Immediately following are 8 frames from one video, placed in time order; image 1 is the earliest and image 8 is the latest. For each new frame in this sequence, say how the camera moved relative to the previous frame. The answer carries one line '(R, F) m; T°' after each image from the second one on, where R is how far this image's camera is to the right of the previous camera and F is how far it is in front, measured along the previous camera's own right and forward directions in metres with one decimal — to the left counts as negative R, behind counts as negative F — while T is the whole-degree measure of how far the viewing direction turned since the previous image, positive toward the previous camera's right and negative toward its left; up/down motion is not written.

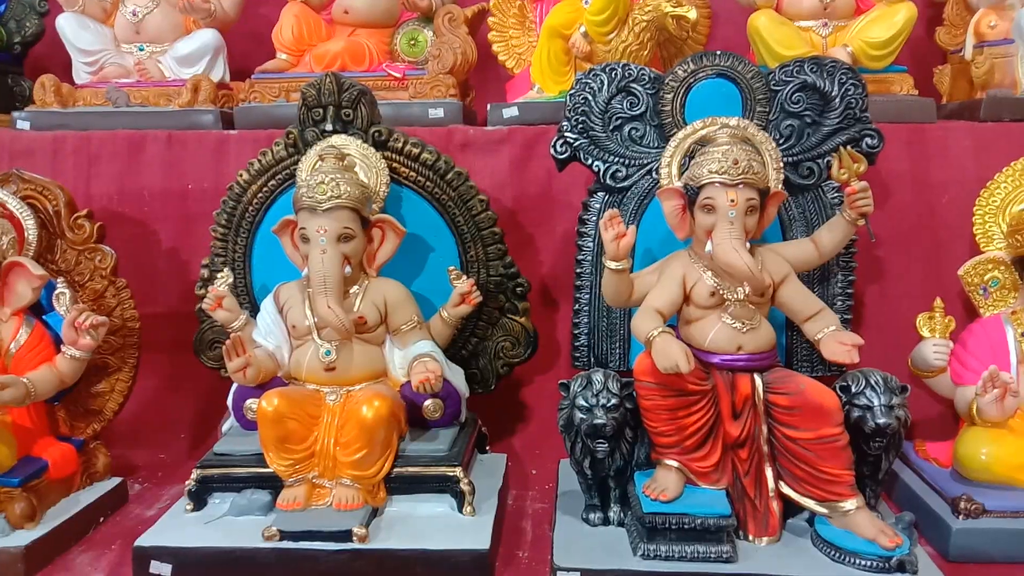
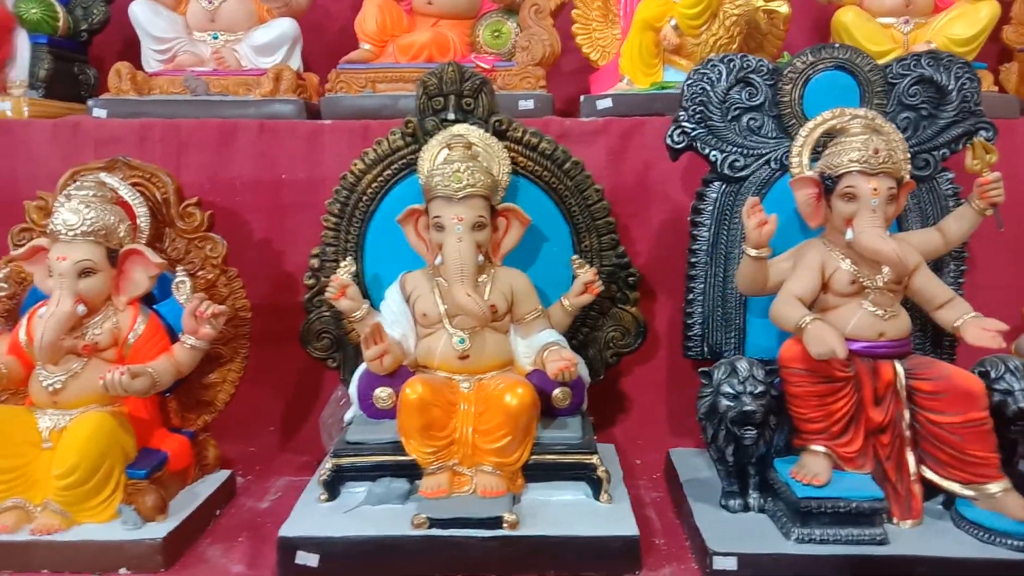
(-0.3, 0.0) m; +2°
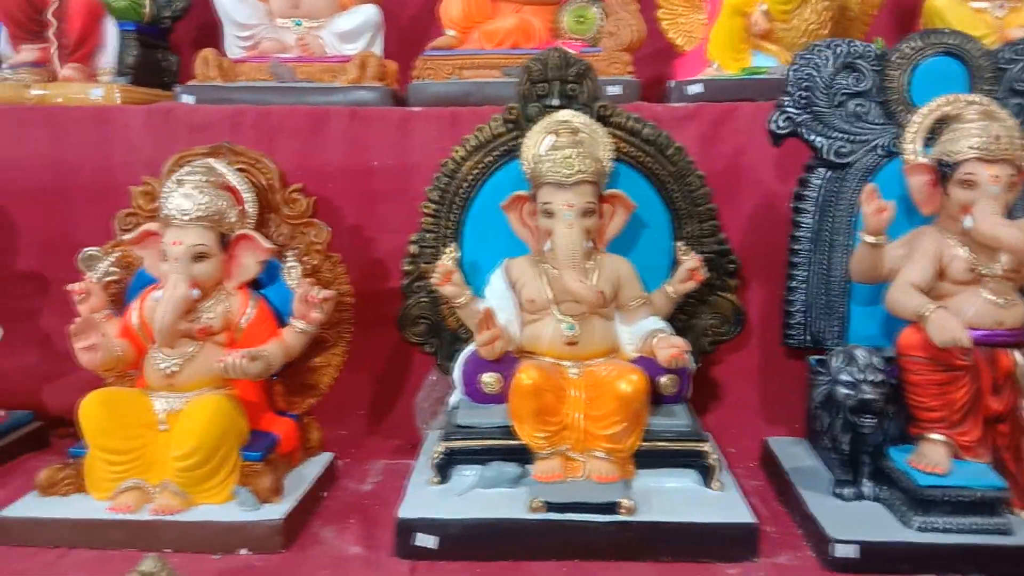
(-0.2, 0.0) m; -1°
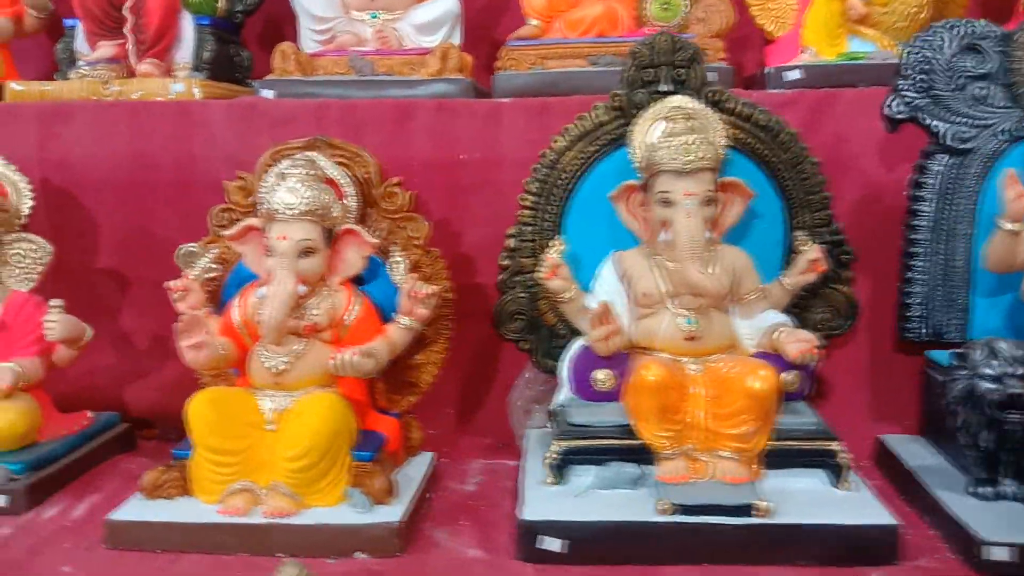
(-0.2, 0.0) m; -1°
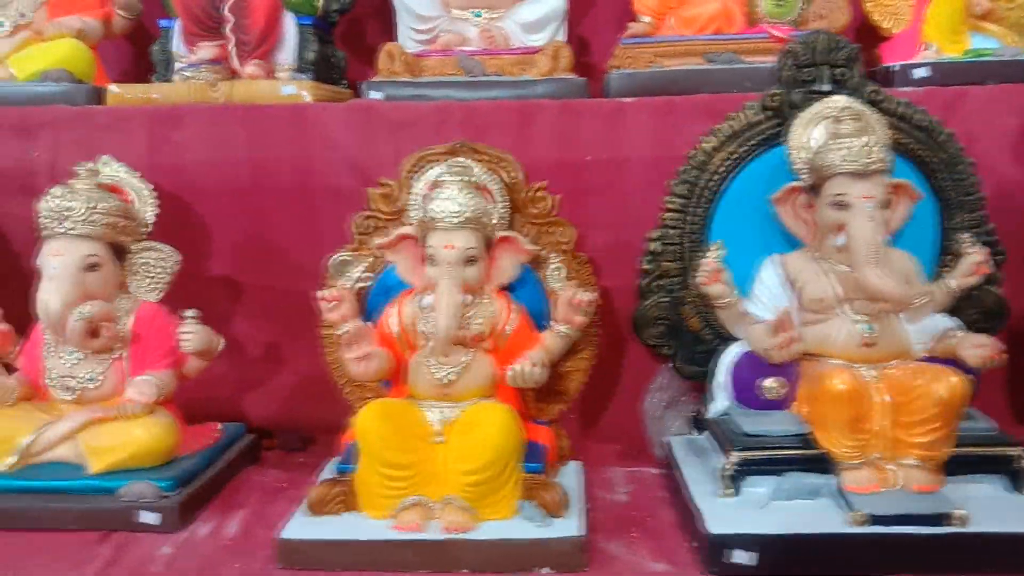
(-0.3, 0.0) m; +1°
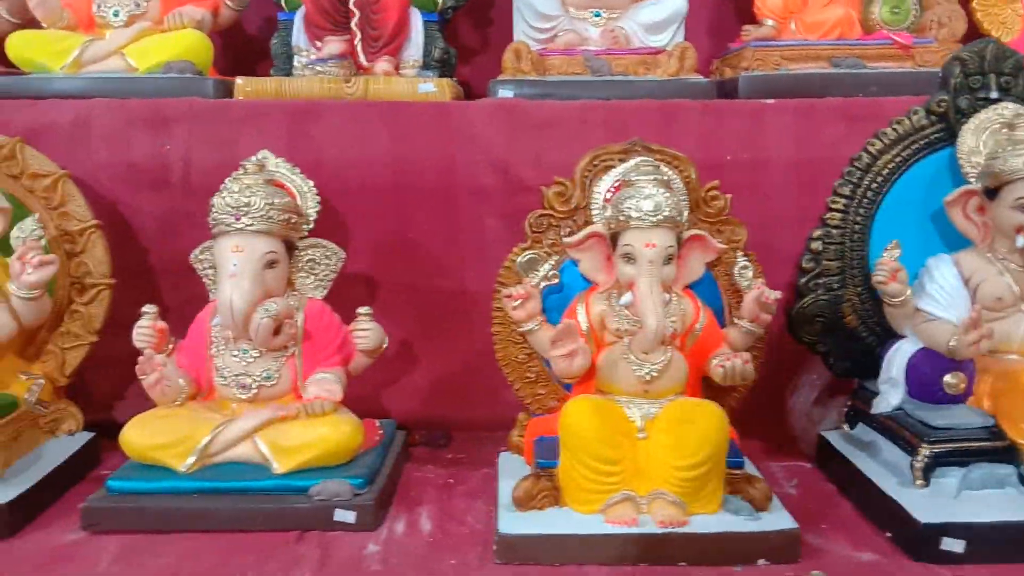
(-0.4, 0.0) m; +3°
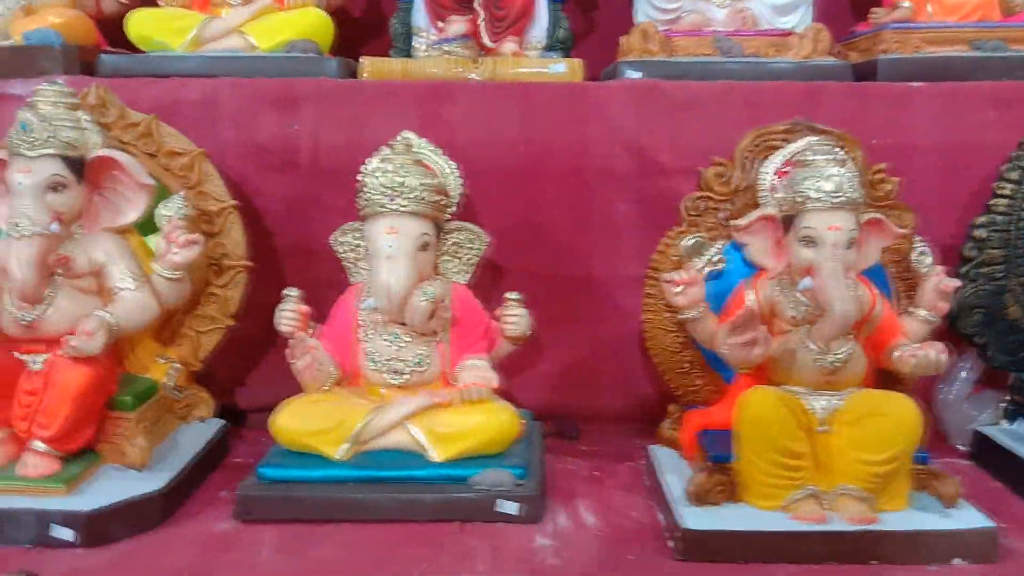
(-0.3, +0.1) m; -1°
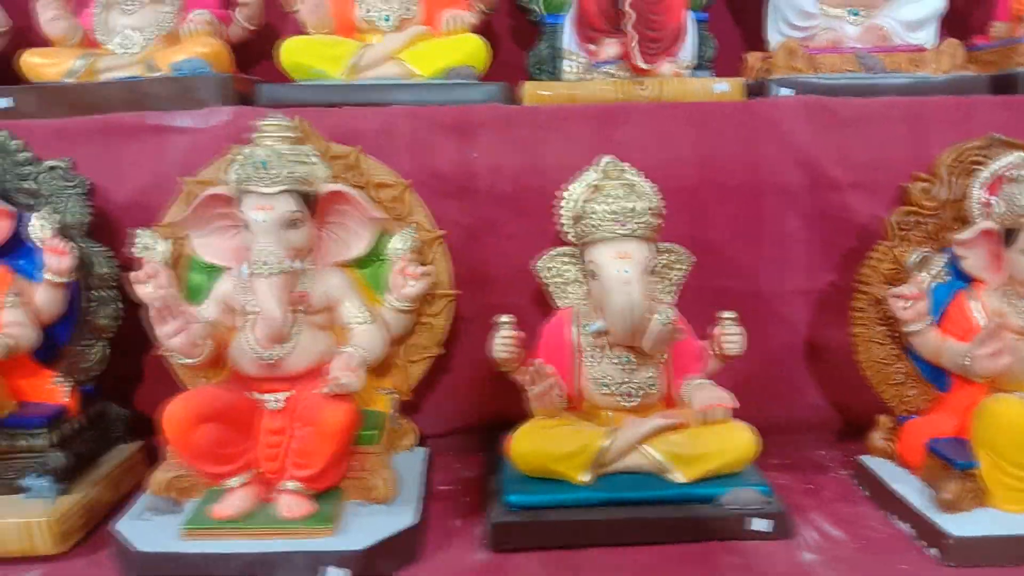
(-0.5, 0.0) m; +3°
